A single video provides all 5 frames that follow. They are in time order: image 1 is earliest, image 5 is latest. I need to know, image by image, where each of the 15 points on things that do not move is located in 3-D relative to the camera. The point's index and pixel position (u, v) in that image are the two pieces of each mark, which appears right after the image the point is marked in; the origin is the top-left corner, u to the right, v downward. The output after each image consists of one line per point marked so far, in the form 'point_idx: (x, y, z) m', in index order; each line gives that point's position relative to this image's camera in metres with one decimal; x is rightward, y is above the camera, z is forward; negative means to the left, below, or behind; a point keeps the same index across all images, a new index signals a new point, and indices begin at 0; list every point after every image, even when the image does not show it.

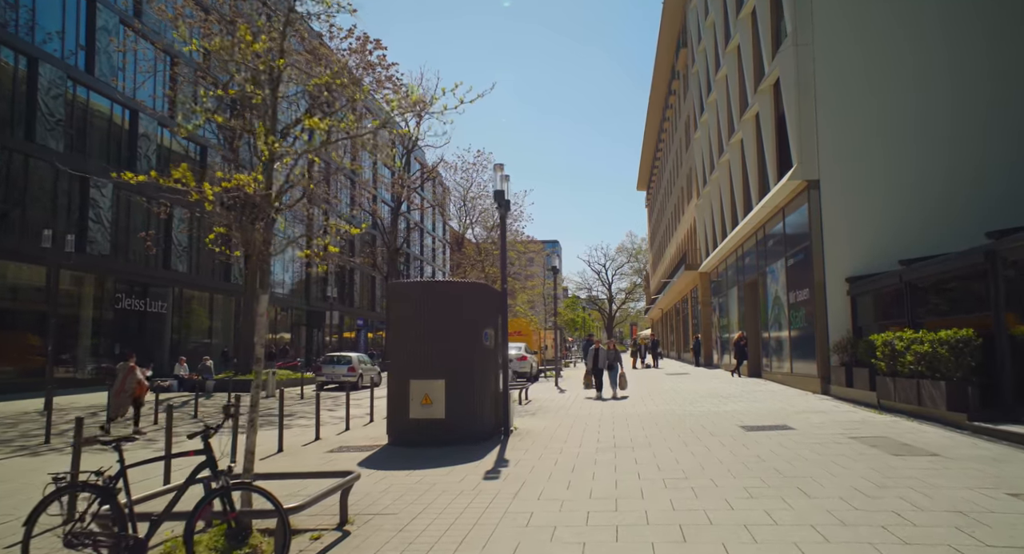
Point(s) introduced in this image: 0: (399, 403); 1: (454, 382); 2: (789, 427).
0: (-1.8, -2.0, +10.2) m
1: (-0.9, -1.6, +10.3) m
2: (+4.4, -2.4, +10.4) m
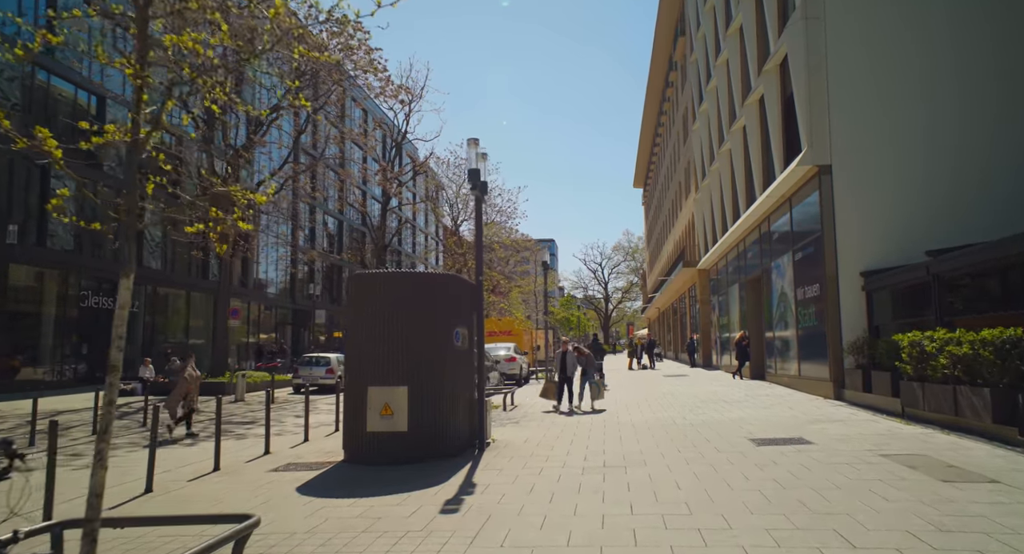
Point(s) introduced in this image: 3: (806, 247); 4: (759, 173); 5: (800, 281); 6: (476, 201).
0: (-2.1, -1.8, +8.8) m
1: (-1.2, -1.5, +8.9) m
2: (+4.1, -2.3, +9.0) m
3: (+7.2, +0.7, +16.0) m
4: (+7.4, +3.2, +19.5) m
5: (+7.4, -0.1, +16.6) m
6: (-0.6, +1.2, +10.2) m
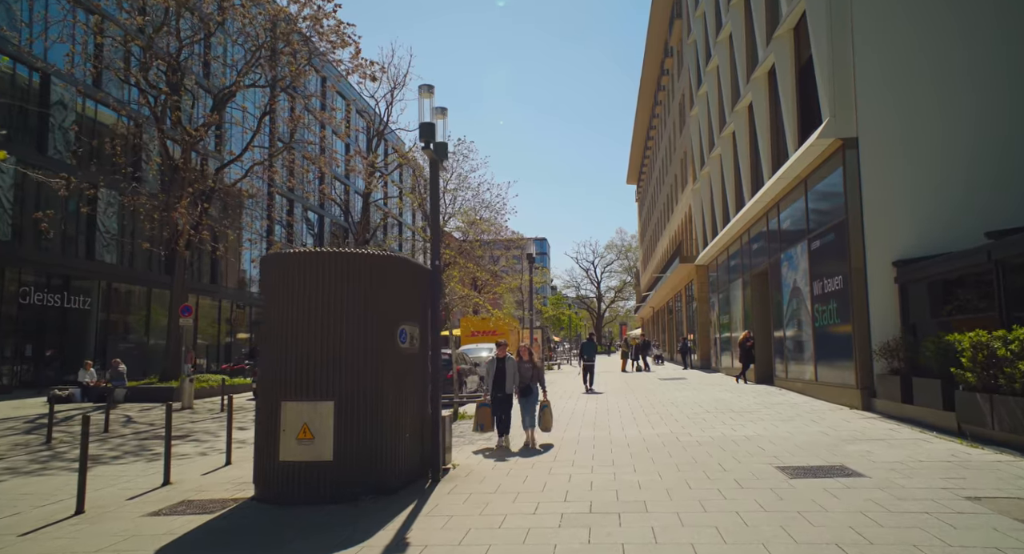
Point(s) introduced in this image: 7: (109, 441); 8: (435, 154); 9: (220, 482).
0: (-2.5, -1.6, +6.8) m
1: (-1.6, -1.3, +6.8) m
2: (+3.7, -2.1, +7.0) m
3: (+6.8, +0.9, +14.0) m
4: (+6.9, +3.3, +17.5) m
5: (+6.9, +0.1, +14.6) m
6: (-1.0, +1.4, +8.1) m
7: (-7.2, -2.9, +11.6) m
8: (-1.0, +1.5, +8.1) m
9: (-3.5, -2.4, +7.8) m
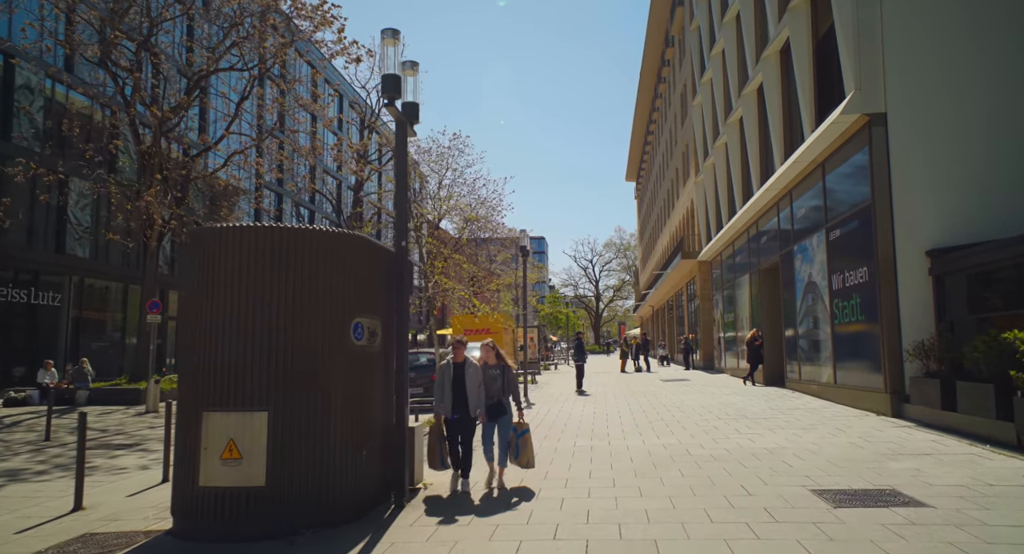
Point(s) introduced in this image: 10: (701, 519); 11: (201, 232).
0: (-2.7, -1.5, +5.5) m
1: (-1.8, -1.1, +5.5) m
2: (+3.5, -1.9, +5.7) m
3: (+6.6, +1.1, +12.7) m
4: (+6.7, +3.5, +16.2) m
5: (+6.7, +0.2, +13.4) m
6: (-1.2, +1.6, +6.8) m
7: (-7.4, -2.8, +10.3) m
8: (-1.1, +1.7, +6.8) m
9: (-3.7, -2.3, +6.5) m
10: (+1.5, -2.0, +5.4) m
11: (-2.8, +0.4, +5.8) m
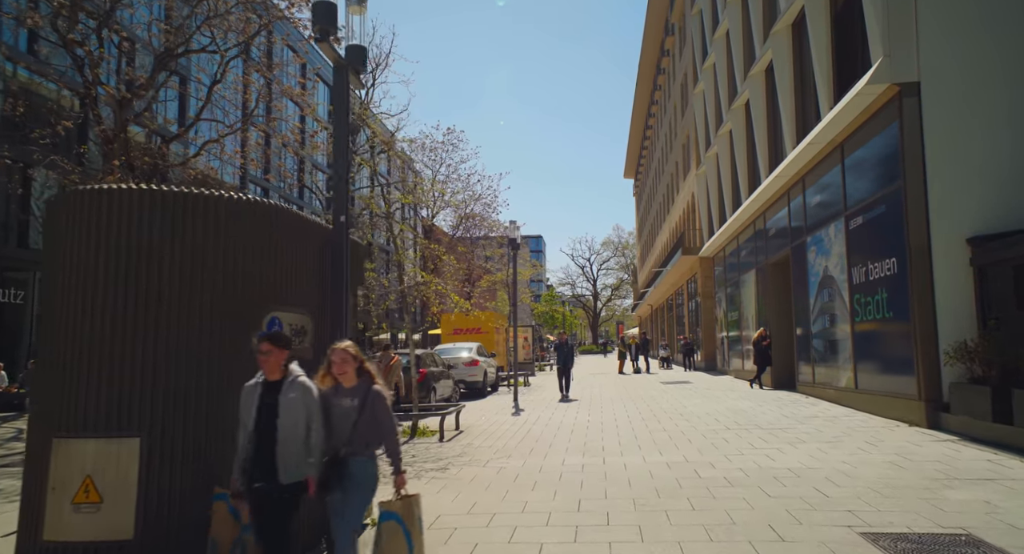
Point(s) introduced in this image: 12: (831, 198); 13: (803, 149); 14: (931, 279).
0: (-3.0, -1.3, +4.1) m
1: (-2.1, -1.0, +4.1) m
2: (+3.2, -1.8, +4.3) m
3: (+6.3, +1.2, +11.4) m
4: (+6.4, +3.6, +14.9) m
5: (+6.4, +0.4, +12.0) m
6: (-1.5, +1.7, +5.4) m
7: (-7.7, -2.6, +8.9) m
8: (-1.4, +1.8, +5.4) m
9: (-4.0, -2.2, +5.1) m
10: (+1.3, -1.9, +4.1) m
11: (-3.0, +0.5, +4.4) m
12: (+6.5, +1.6, +13.3) m
13: (+6.0, +2.6, +13.5) m
14: (+6.3, -0.1, +9.8) m
